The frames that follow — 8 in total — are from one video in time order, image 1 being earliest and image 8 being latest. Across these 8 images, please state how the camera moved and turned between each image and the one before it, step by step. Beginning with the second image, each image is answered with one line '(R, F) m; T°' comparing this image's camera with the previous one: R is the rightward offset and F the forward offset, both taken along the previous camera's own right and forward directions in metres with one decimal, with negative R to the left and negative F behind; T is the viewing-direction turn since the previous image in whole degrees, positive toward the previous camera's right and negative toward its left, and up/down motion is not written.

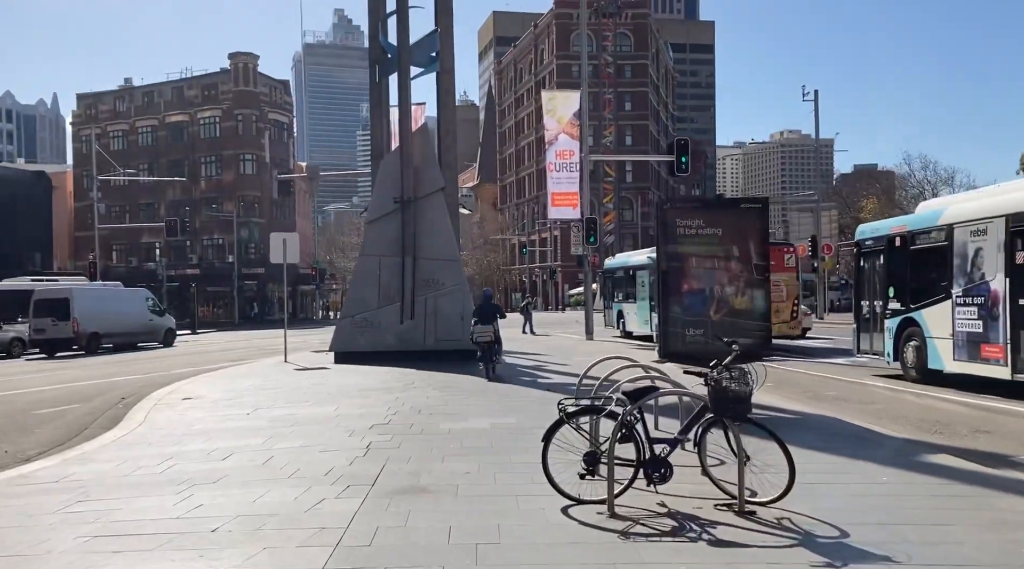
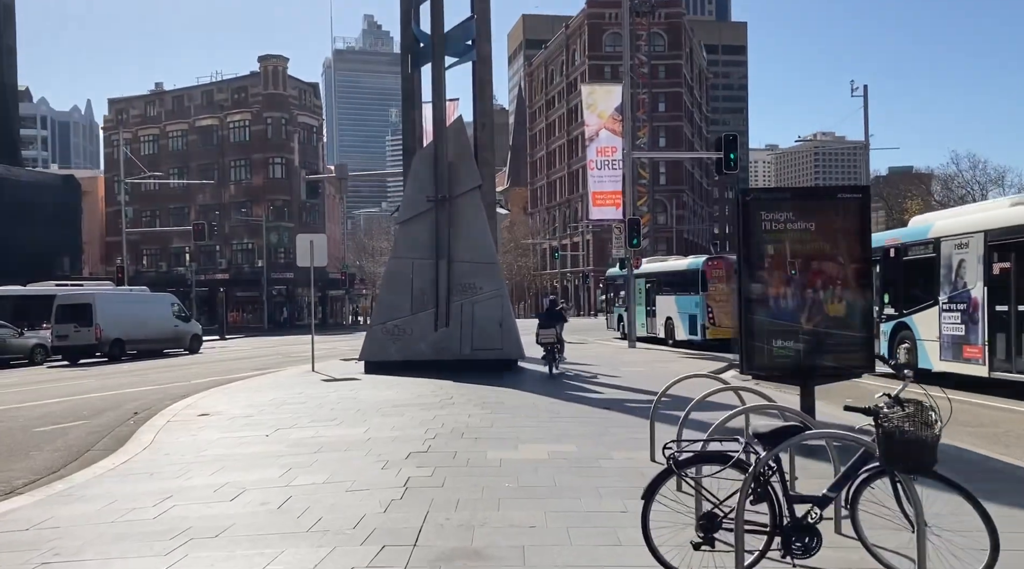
(-0.3, +1.5) m; -2°
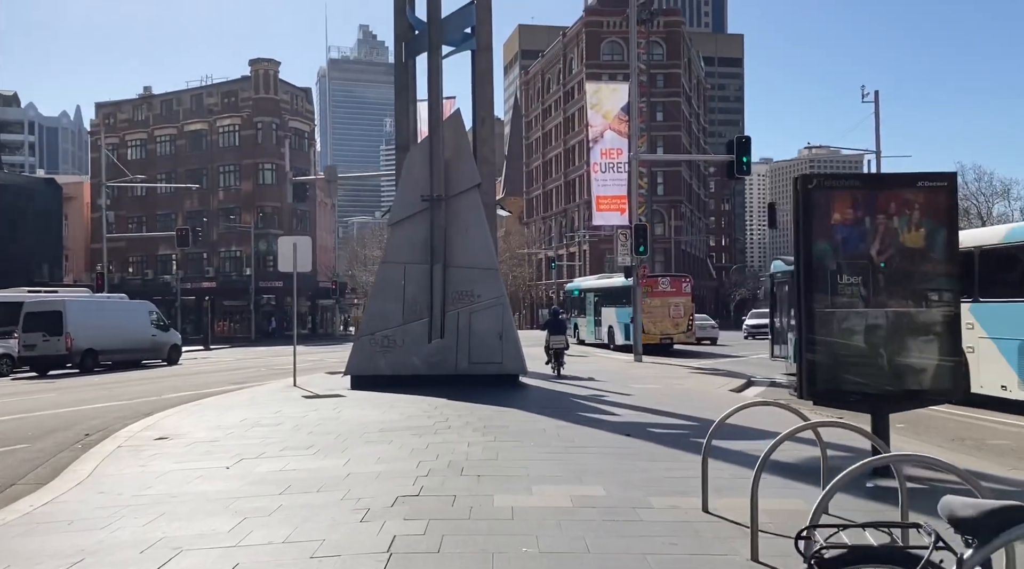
(-0.2, +1.6) m; +1°
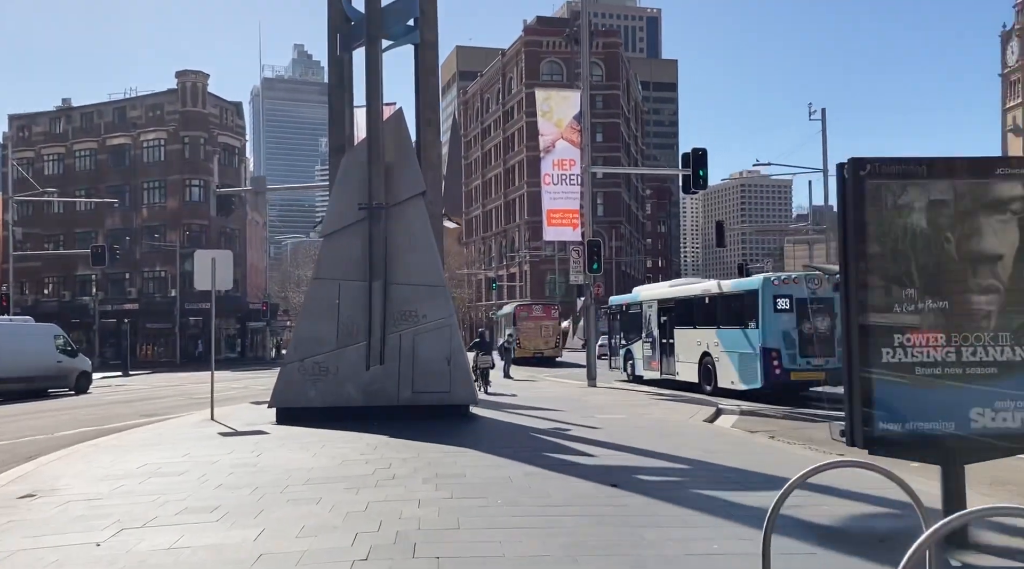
(-0.2, +1.9) m; +4°
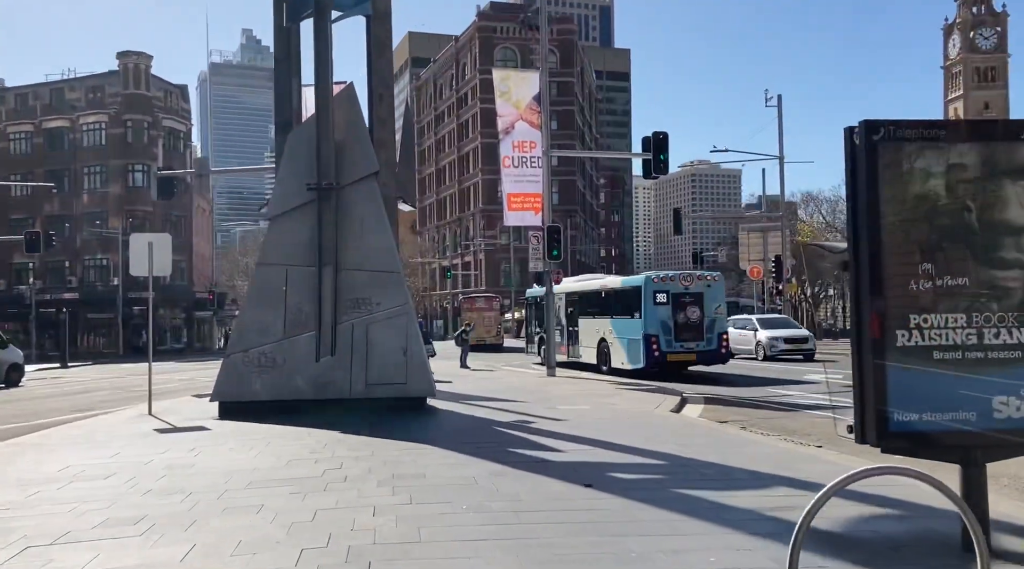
(-0.1, +0.8) m; +3°
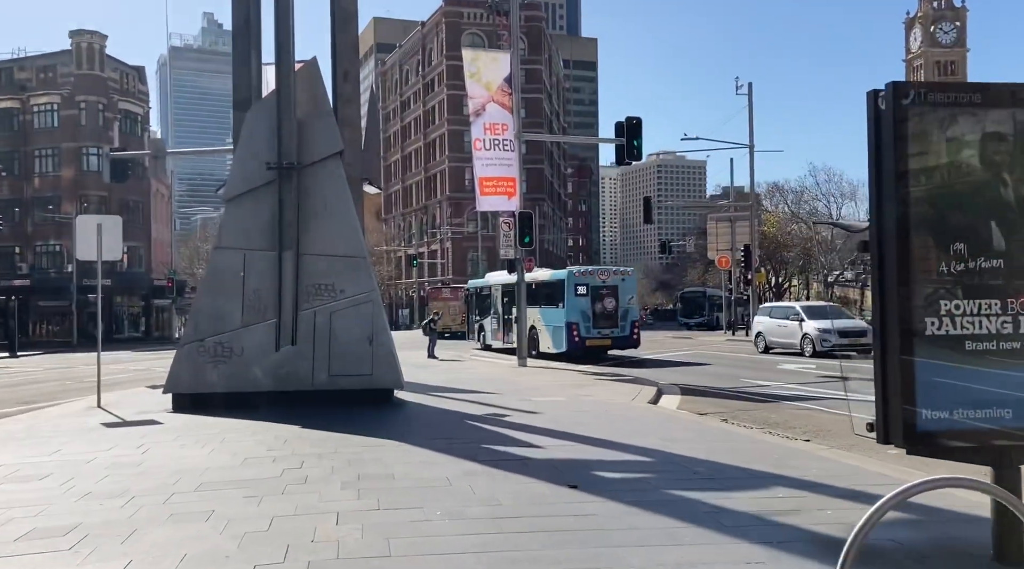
(-0.1, +0.7) m; +2°
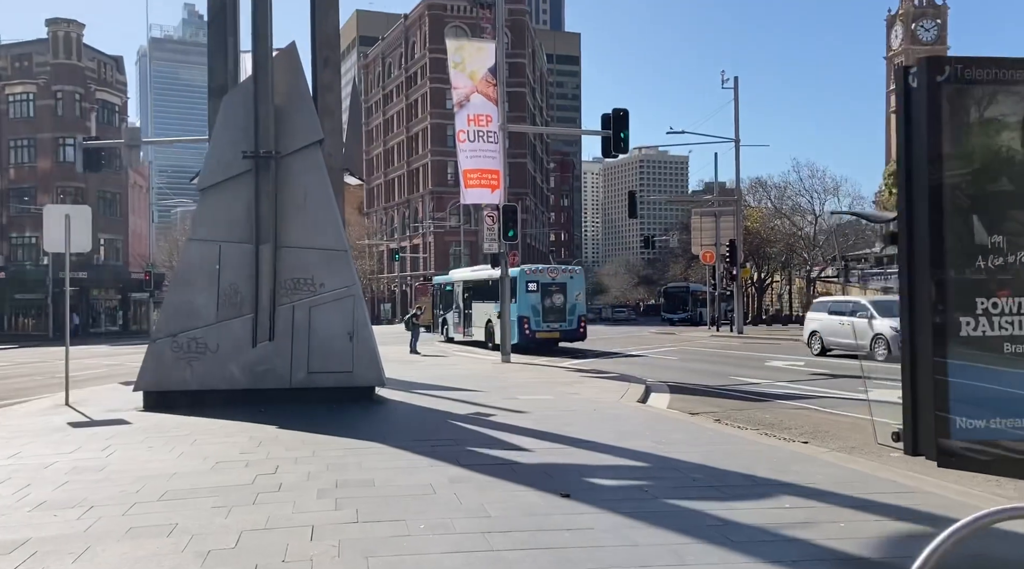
(-0.1, +0.5) m; +1°
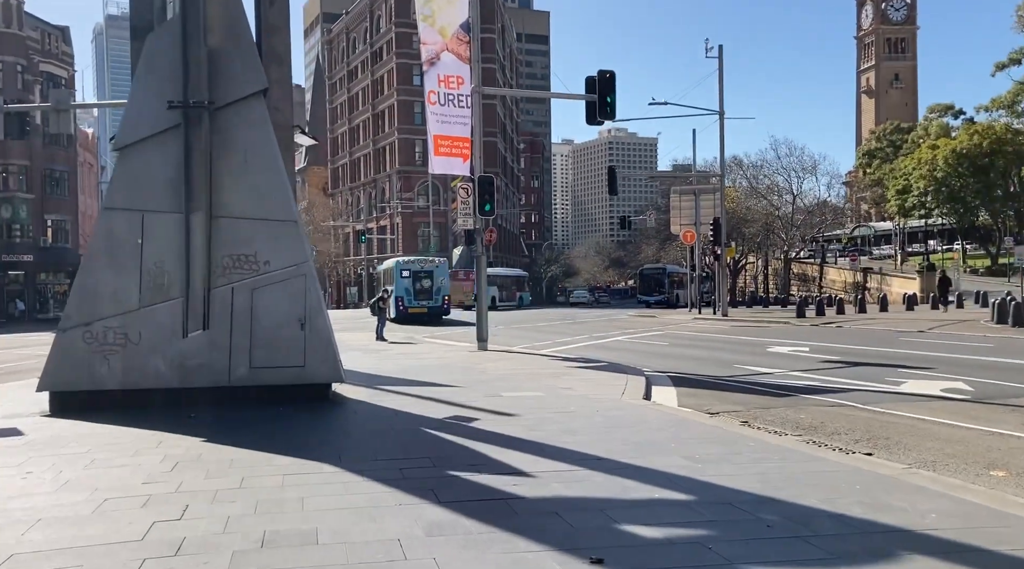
(-0.2, +2.1) m; +2°
